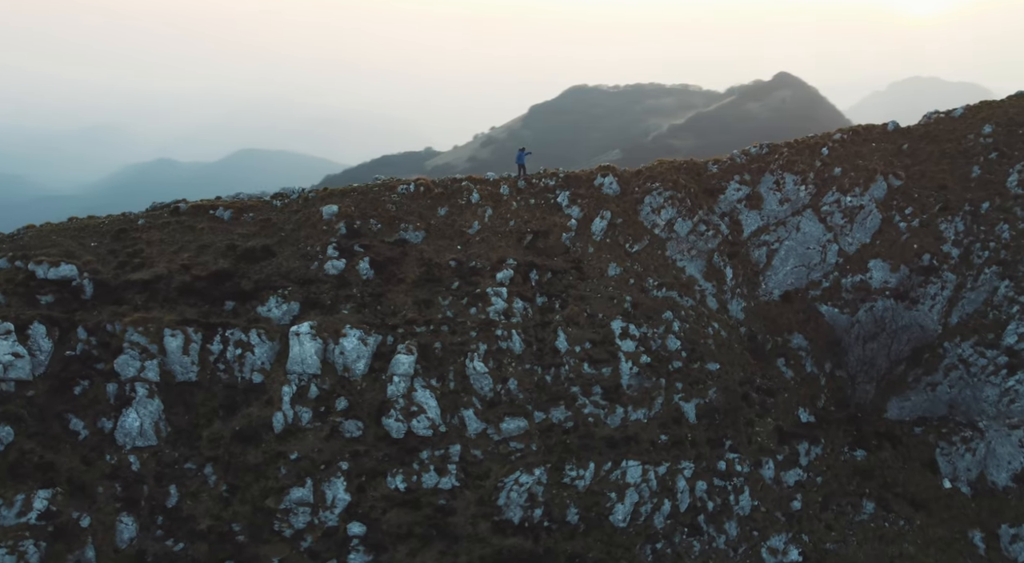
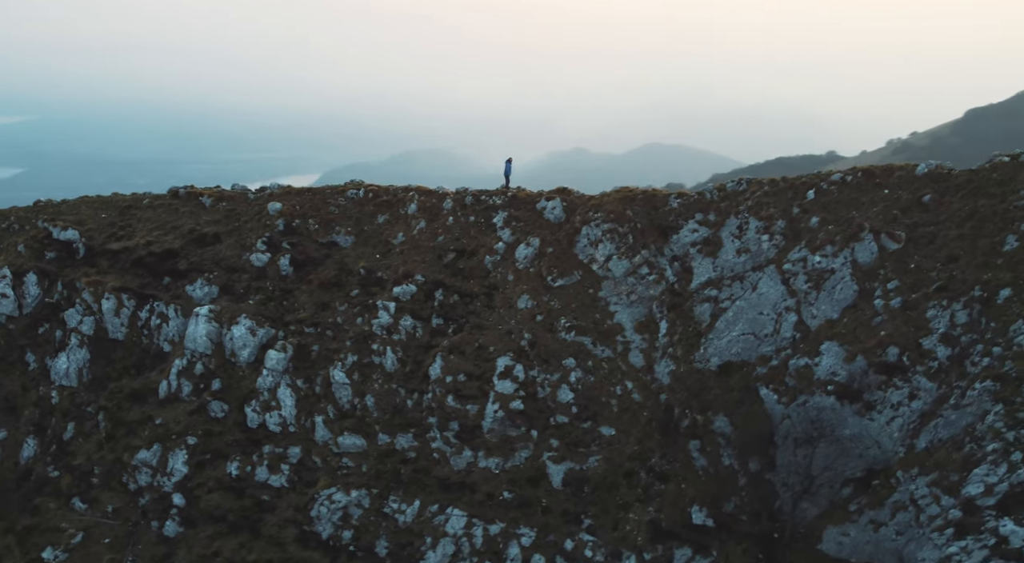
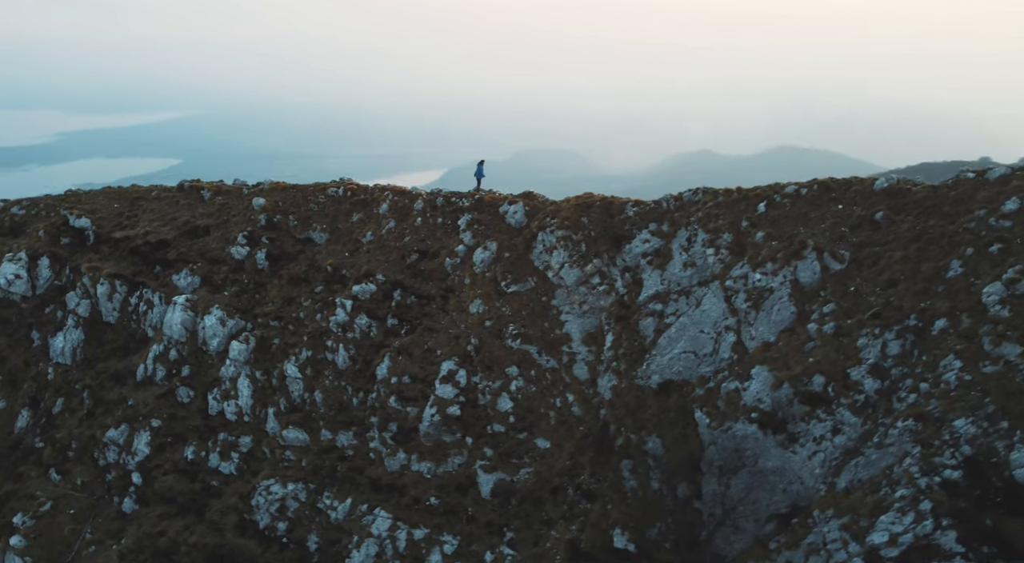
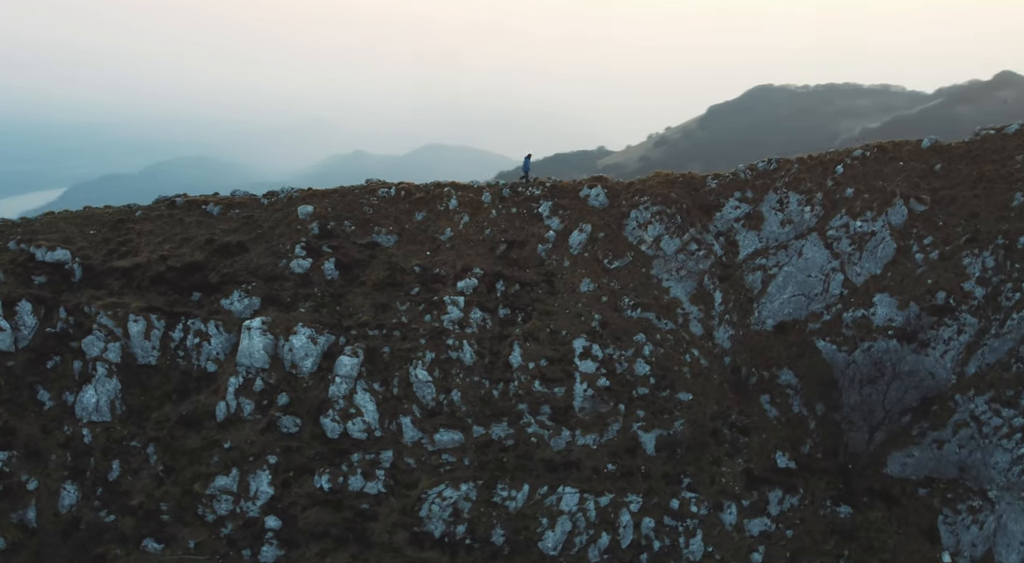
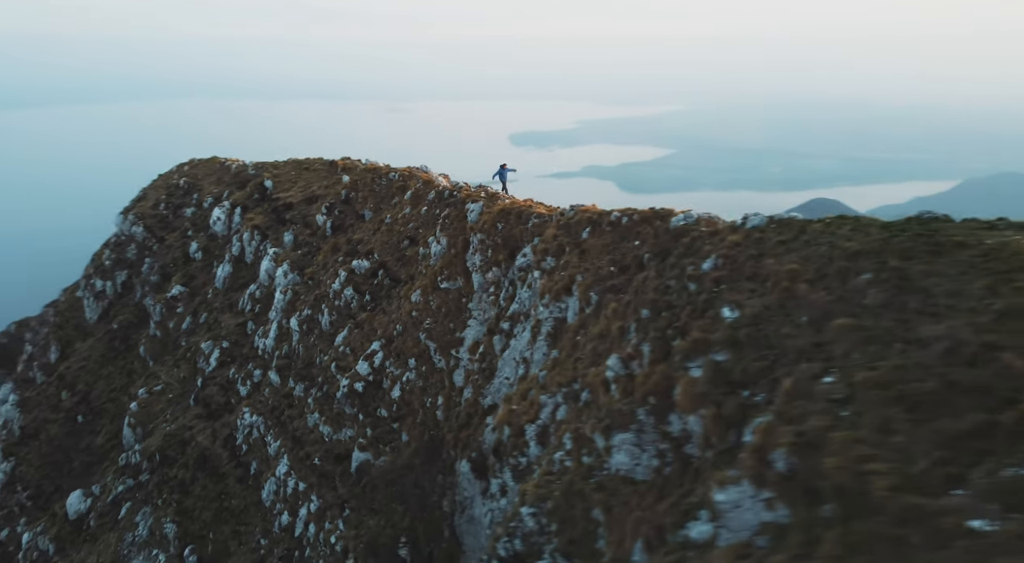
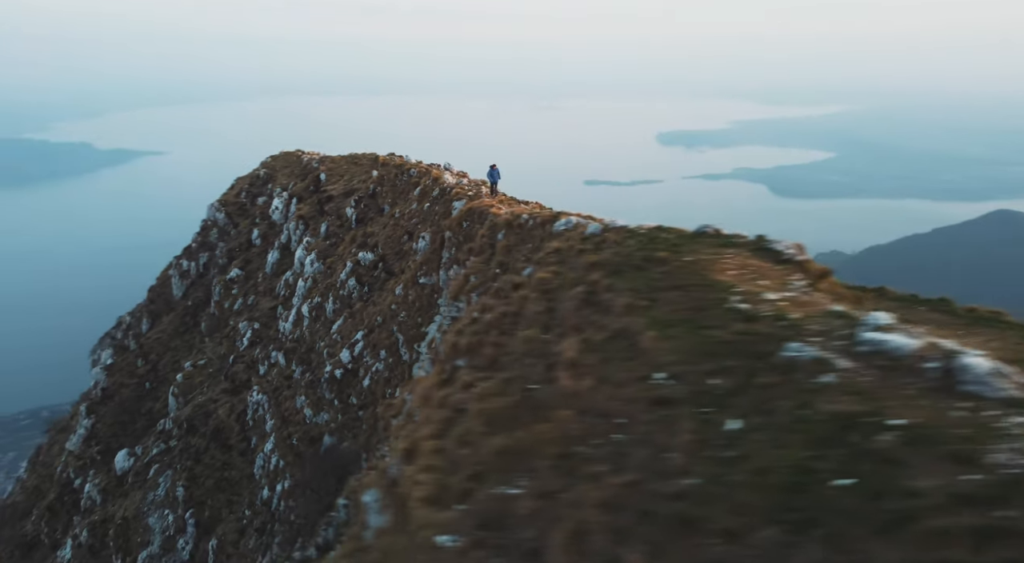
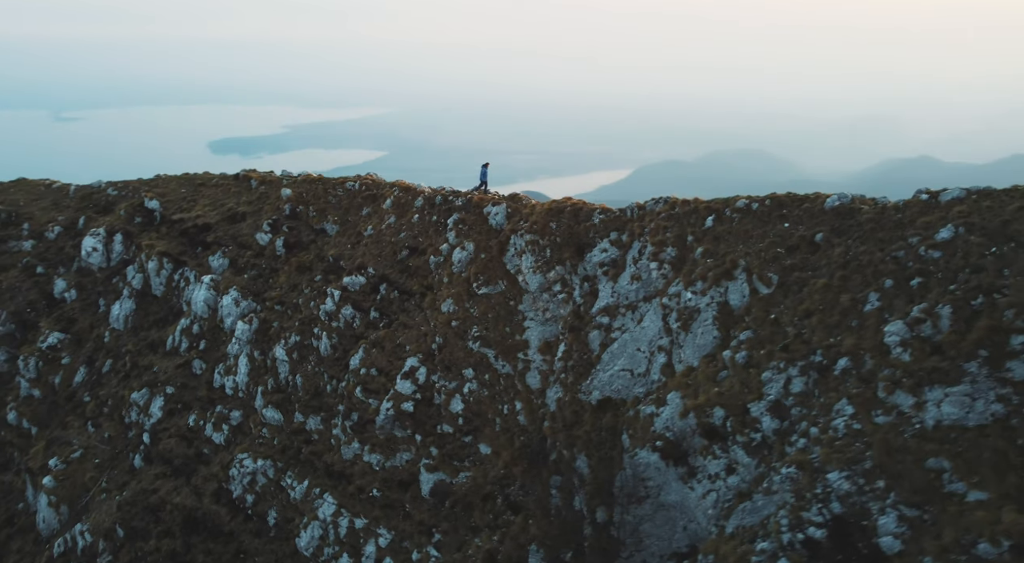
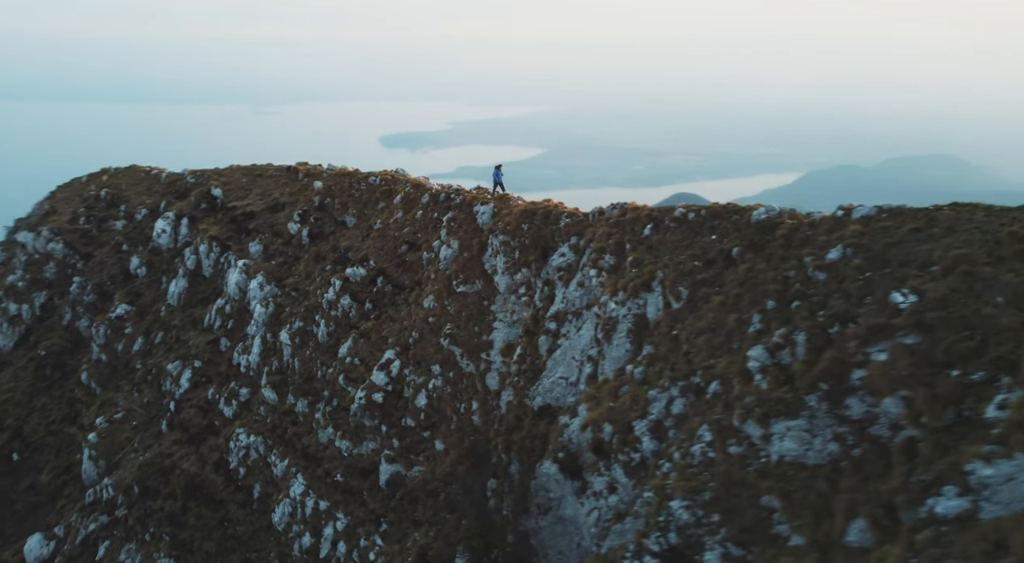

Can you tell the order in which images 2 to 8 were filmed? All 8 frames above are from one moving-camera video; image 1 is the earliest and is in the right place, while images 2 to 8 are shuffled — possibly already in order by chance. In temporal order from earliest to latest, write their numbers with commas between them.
4, 2, 3, 7, 8, 5, 6
